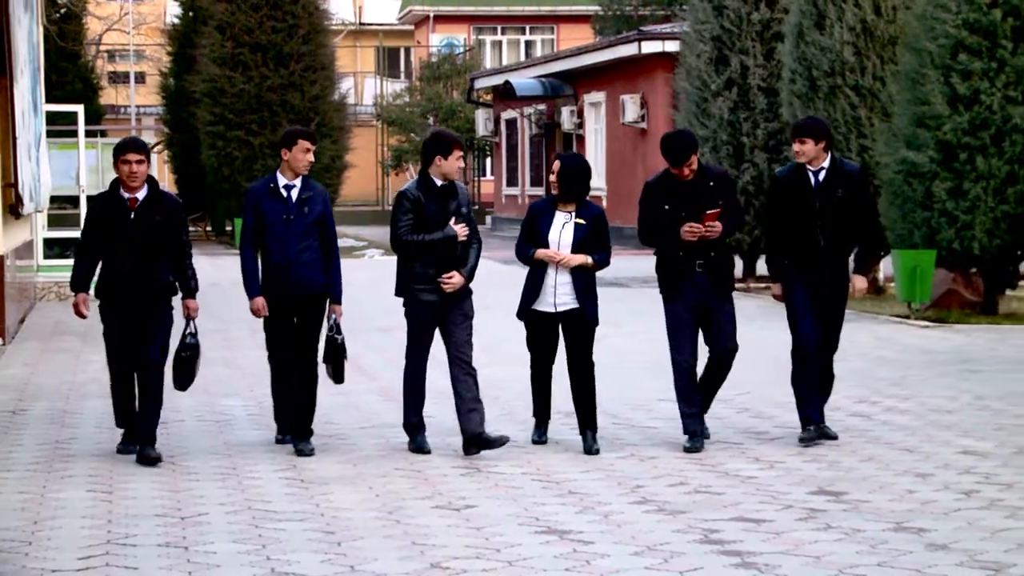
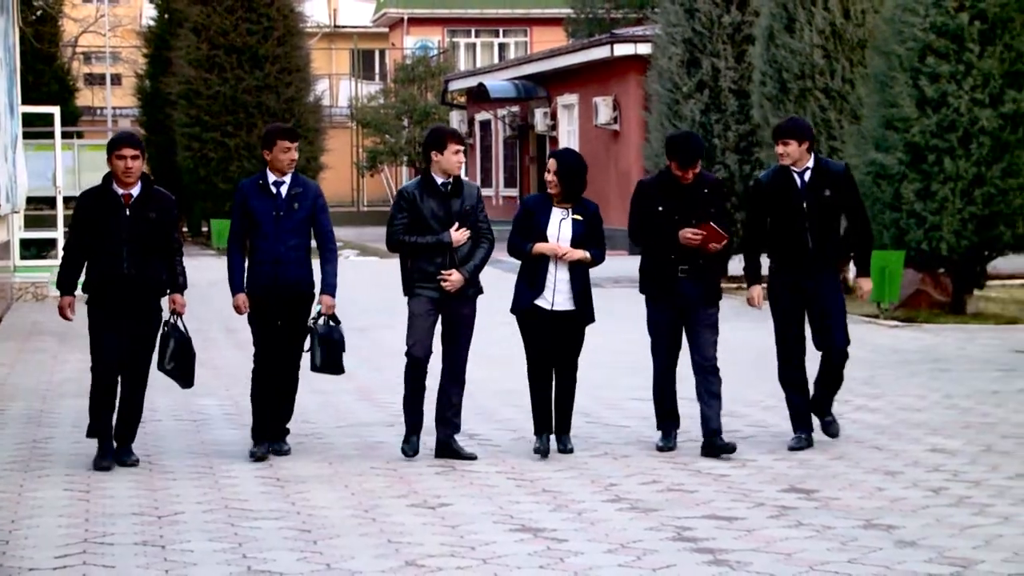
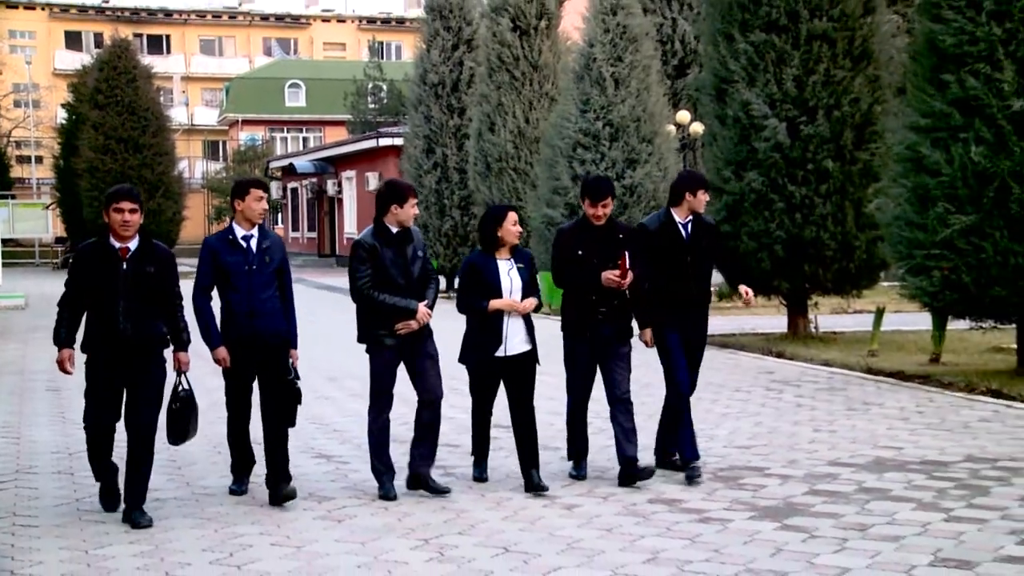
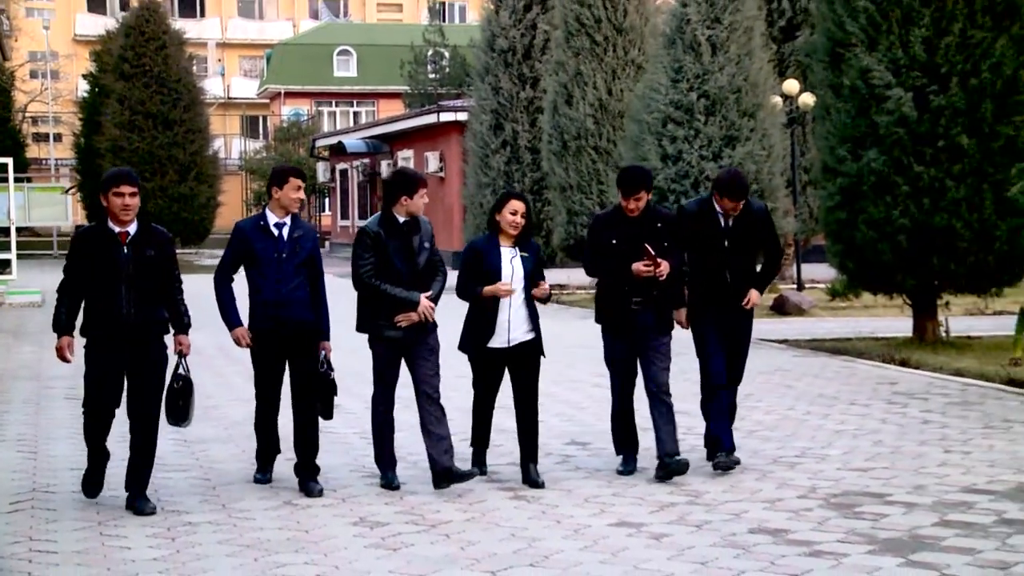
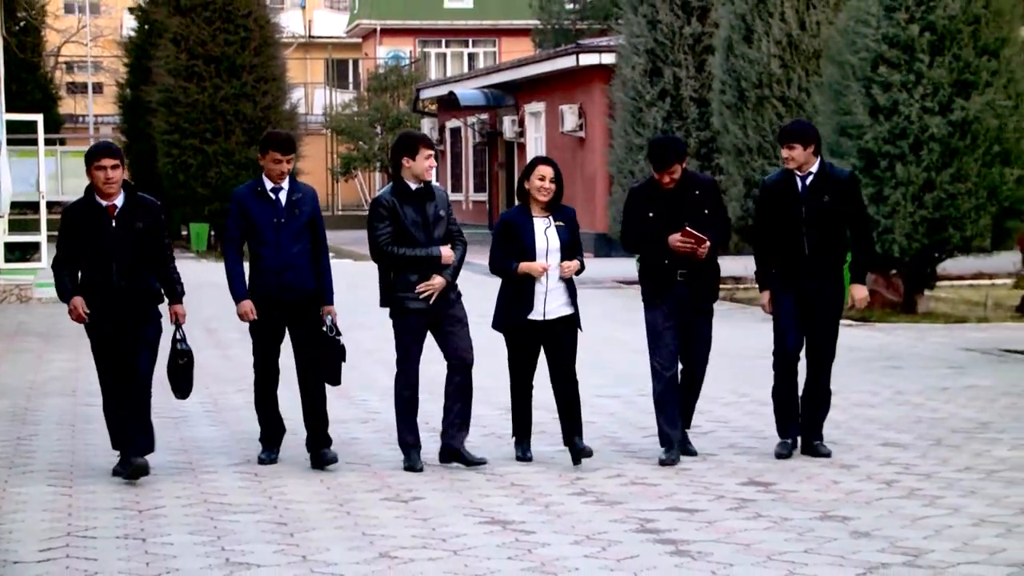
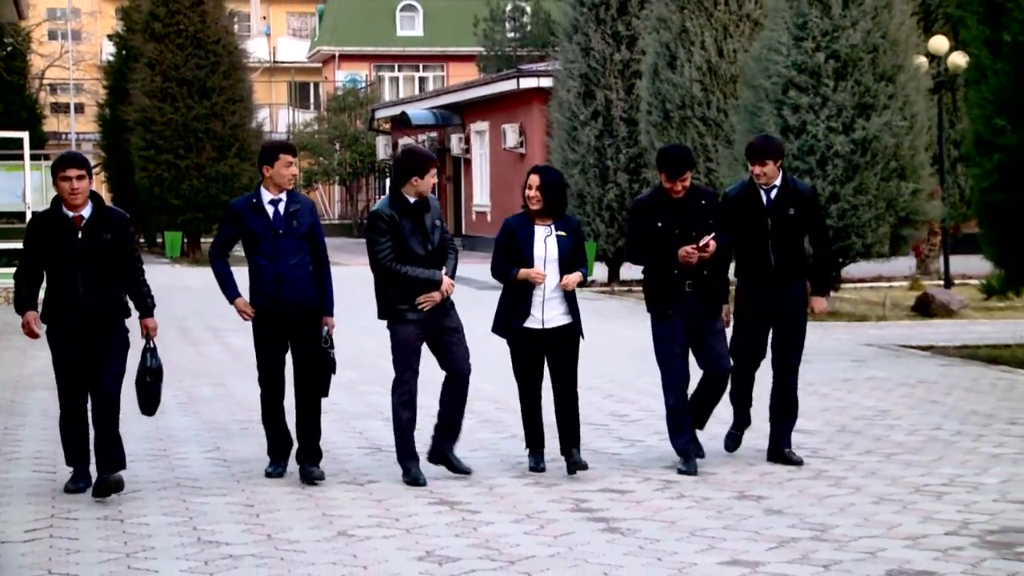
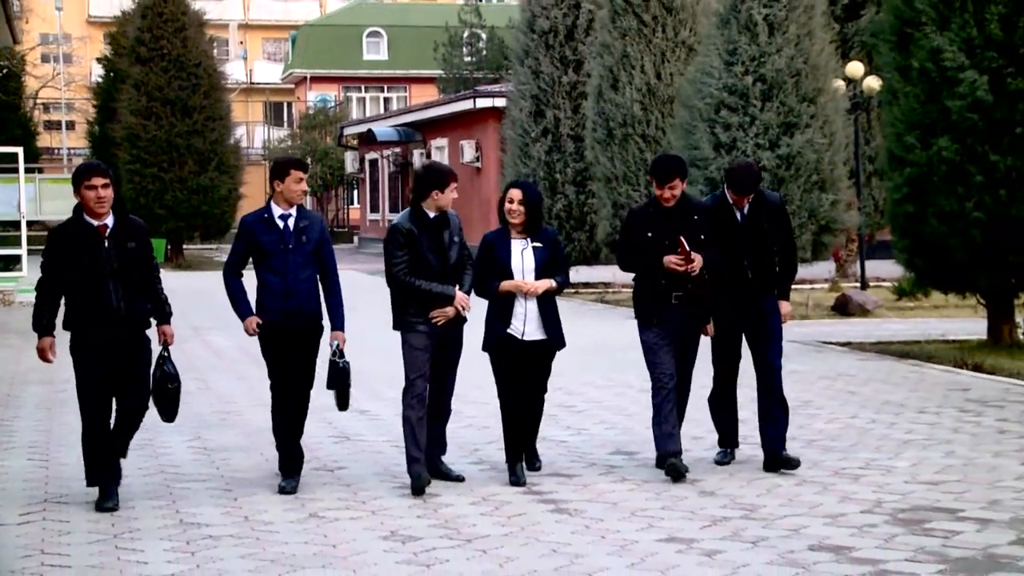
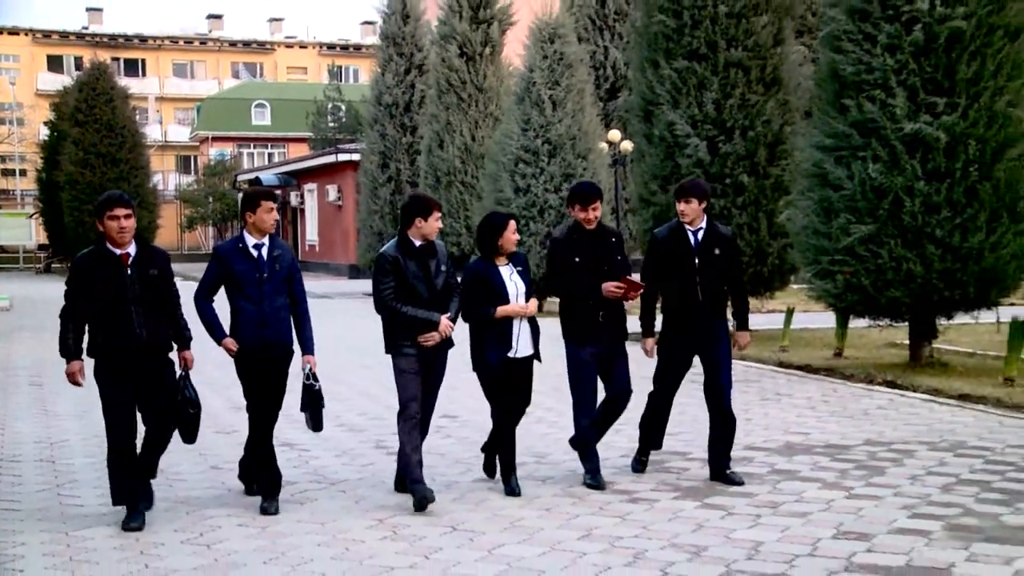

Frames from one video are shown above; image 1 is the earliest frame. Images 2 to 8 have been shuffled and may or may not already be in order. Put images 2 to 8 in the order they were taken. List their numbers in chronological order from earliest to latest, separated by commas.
2, 5, 6, 7, 4, 3, 8
